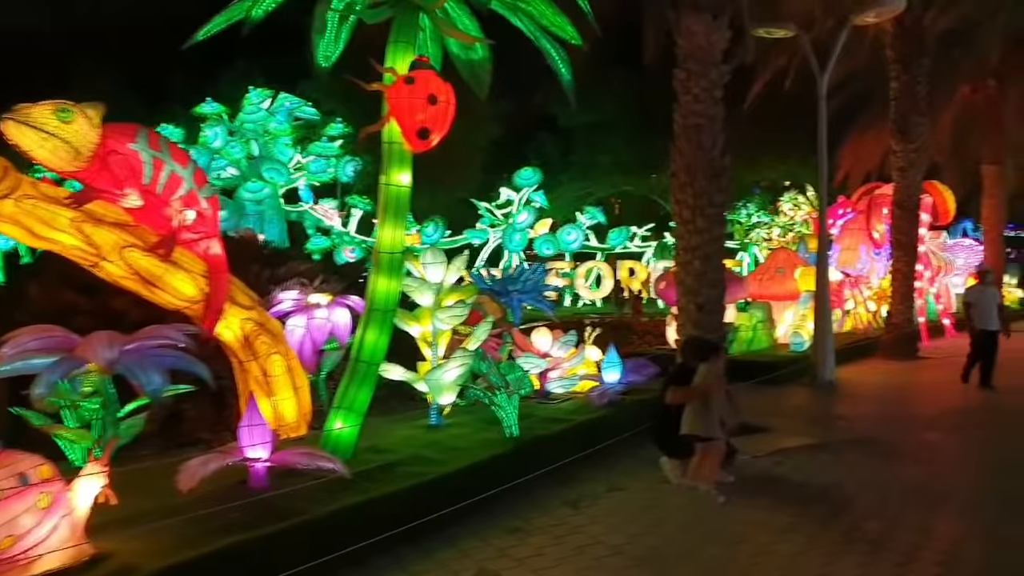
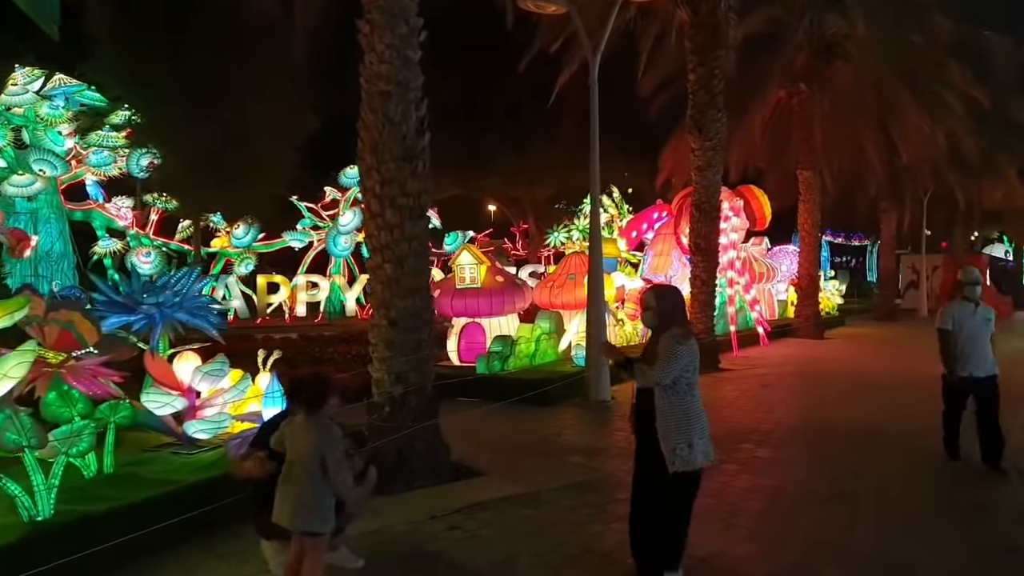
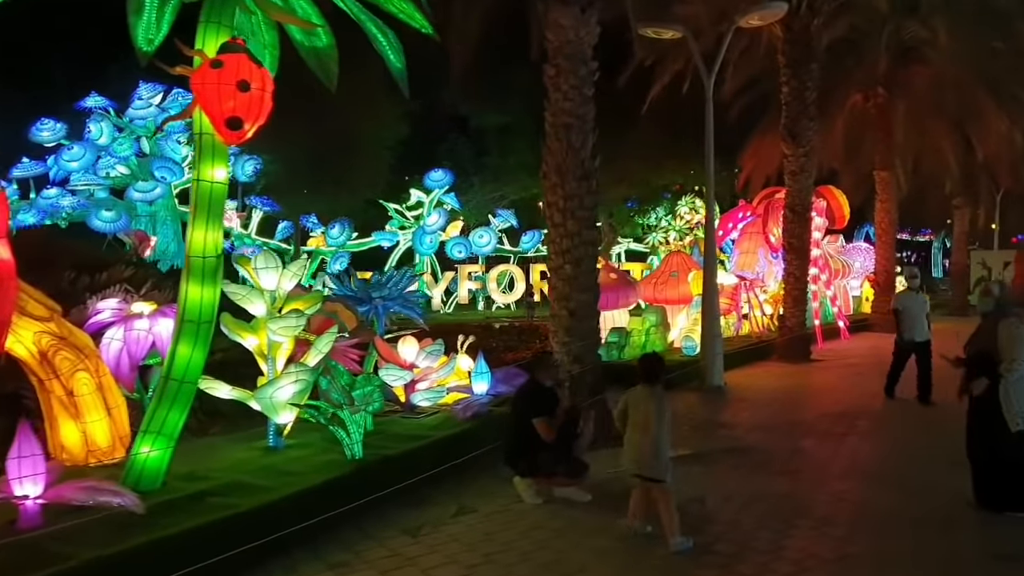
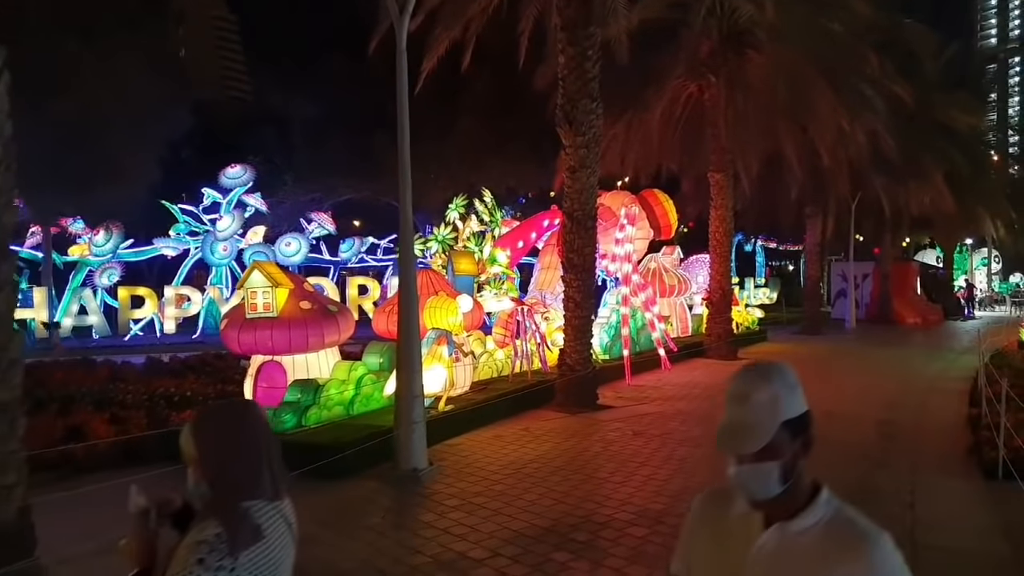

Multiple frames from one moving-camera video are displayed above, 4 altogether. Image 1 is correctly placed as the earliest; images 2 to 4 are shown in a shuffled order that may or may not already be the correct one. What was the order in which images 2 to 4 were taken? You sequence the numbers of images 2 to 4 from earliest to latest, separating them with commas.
3, 2, 4
